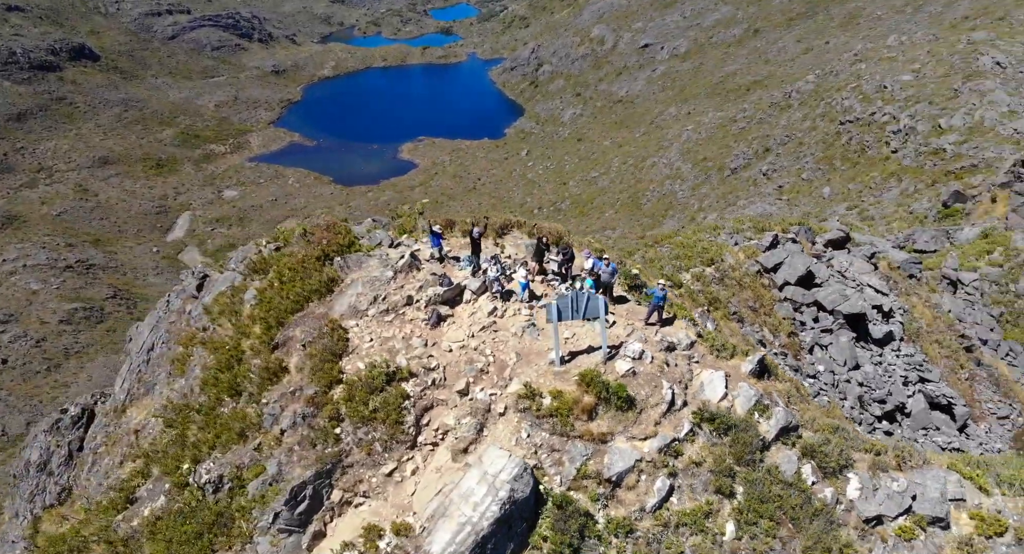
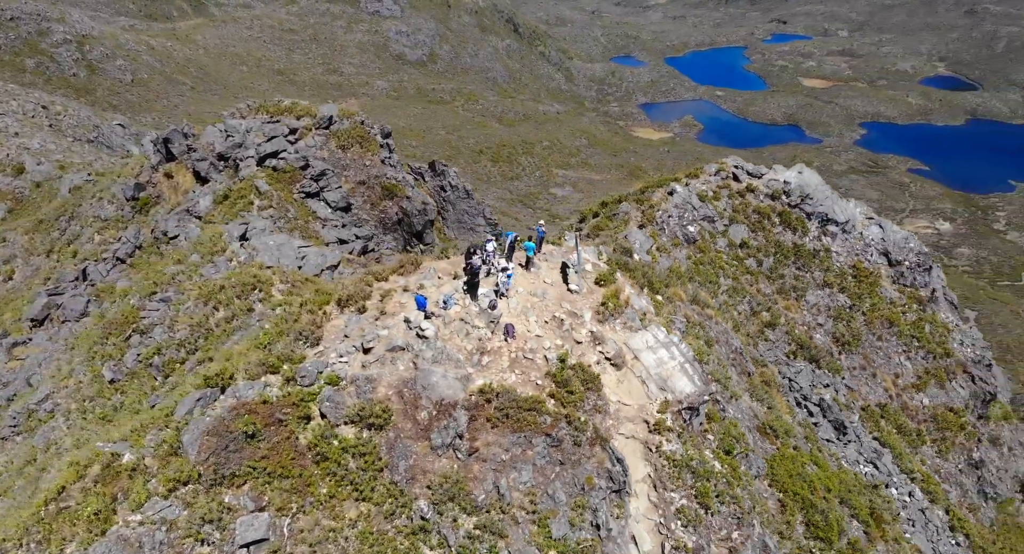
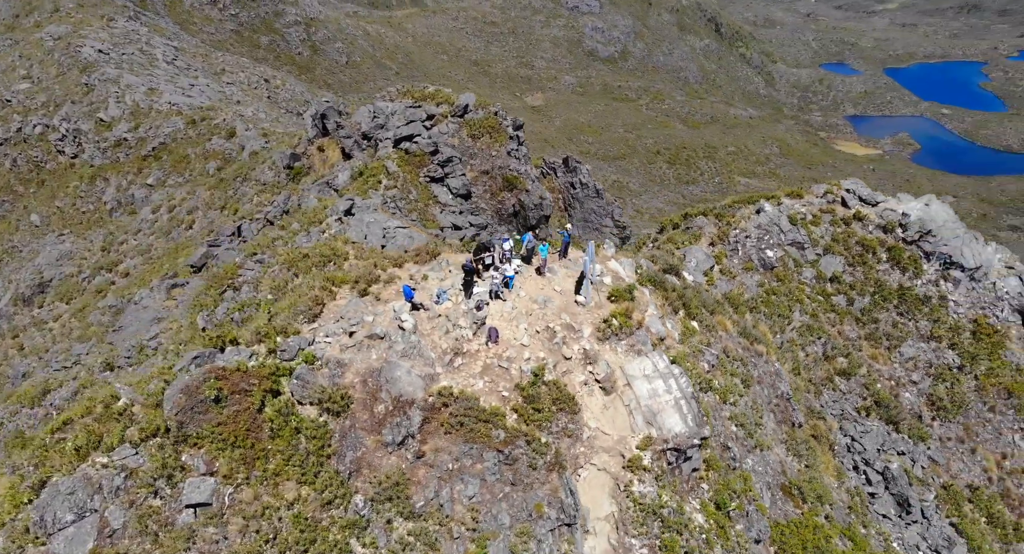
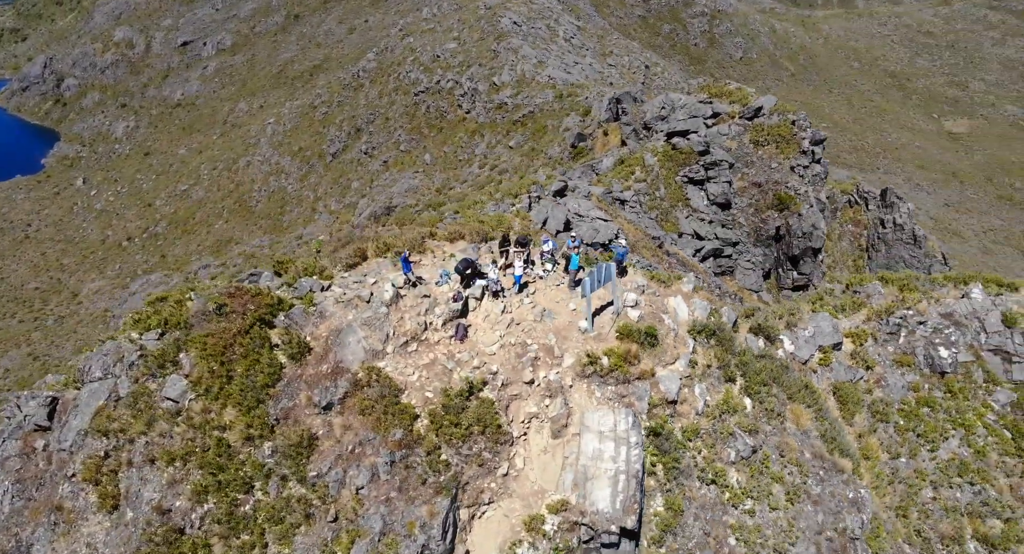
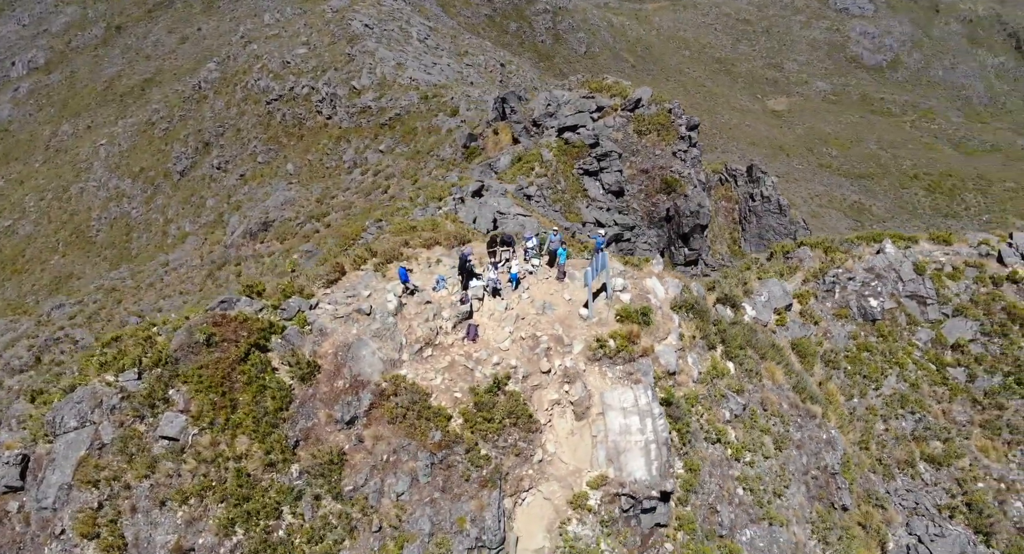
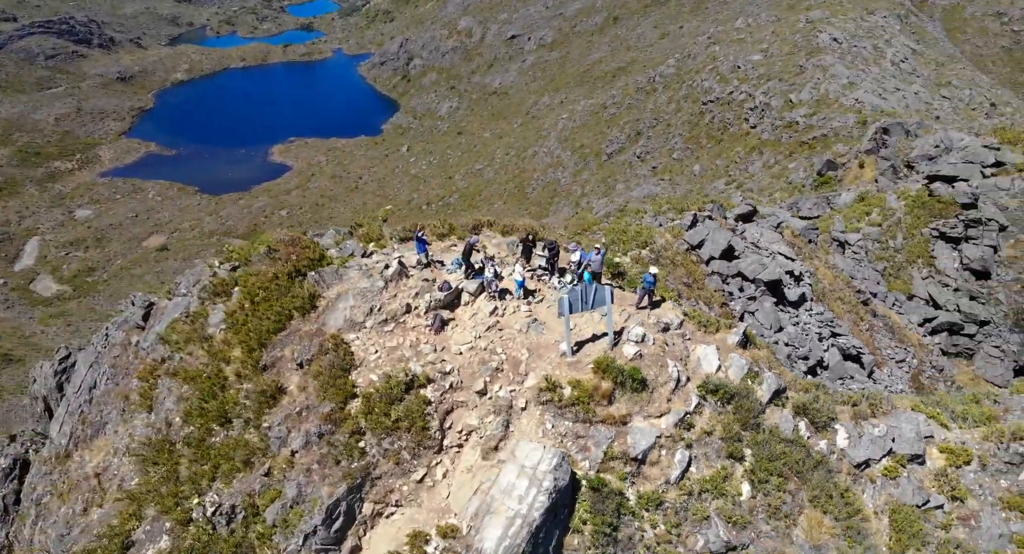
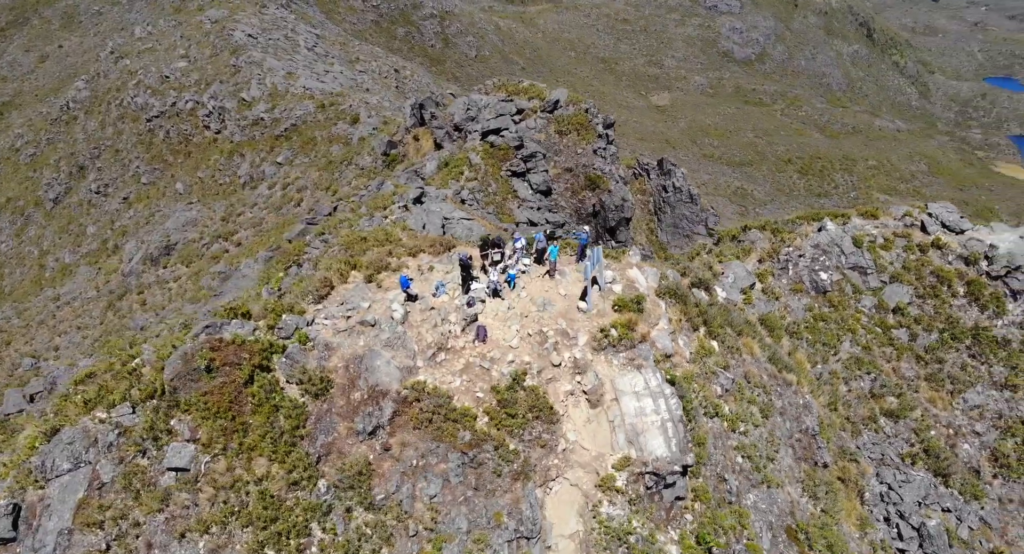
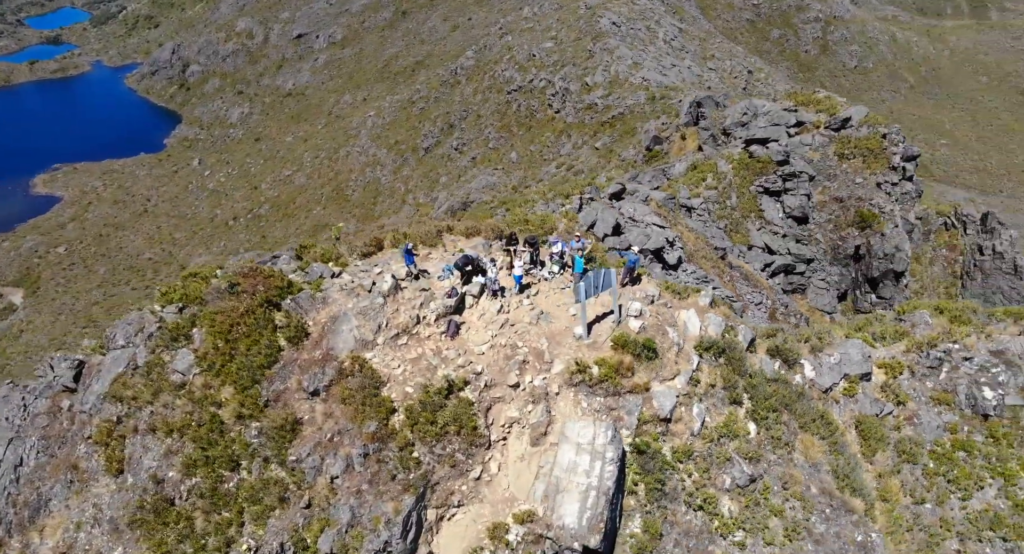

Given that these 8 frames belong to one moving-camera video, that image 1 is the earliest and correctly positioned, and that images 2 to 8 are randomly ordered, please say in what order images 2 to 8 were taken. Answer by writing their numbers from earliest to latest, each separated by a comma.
6, 8, 4, 5, 7, 3, 2
